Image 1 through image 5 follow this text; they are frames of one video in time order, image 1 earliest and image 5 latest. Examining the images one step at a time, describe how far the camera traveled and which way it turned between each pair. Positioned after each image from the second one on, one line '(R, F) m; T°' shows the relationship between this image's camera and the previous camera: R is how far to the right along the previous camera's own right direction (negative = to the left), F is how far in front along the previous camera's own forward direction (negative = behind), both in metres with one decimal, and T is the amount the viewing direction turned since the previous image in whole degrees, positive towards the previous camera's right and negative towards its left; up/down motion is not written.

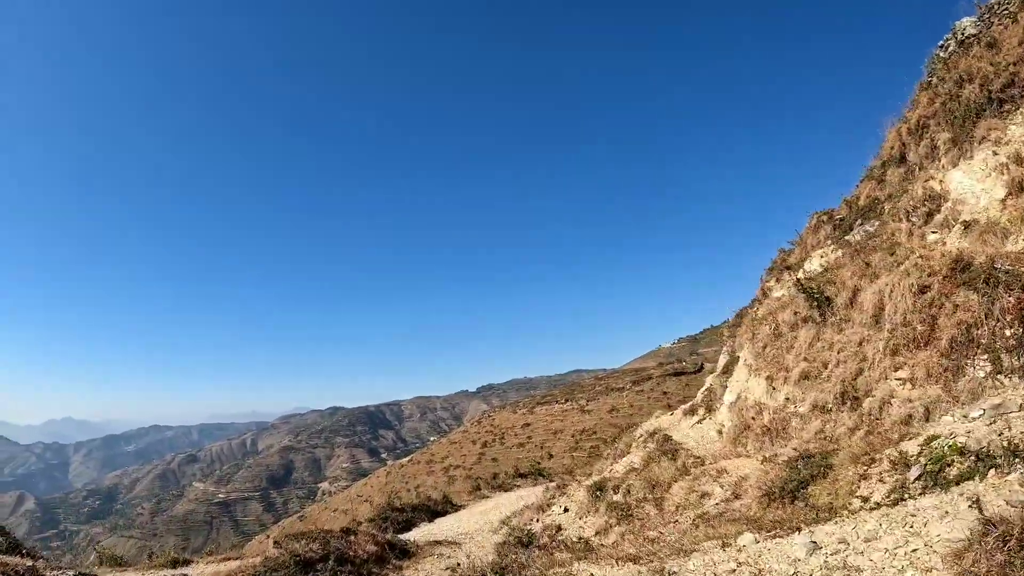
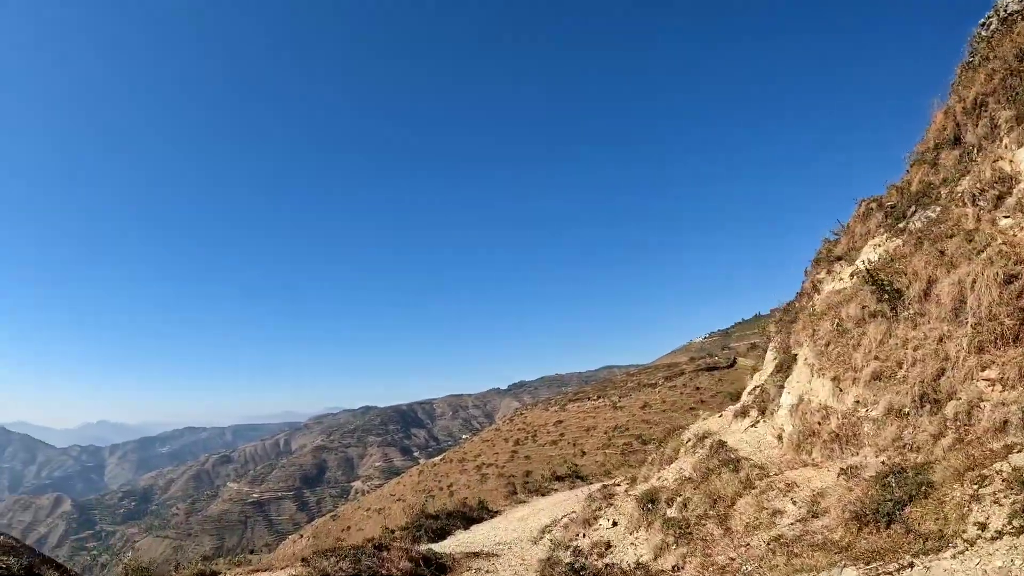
(+0.2, +0.6) m; -4°
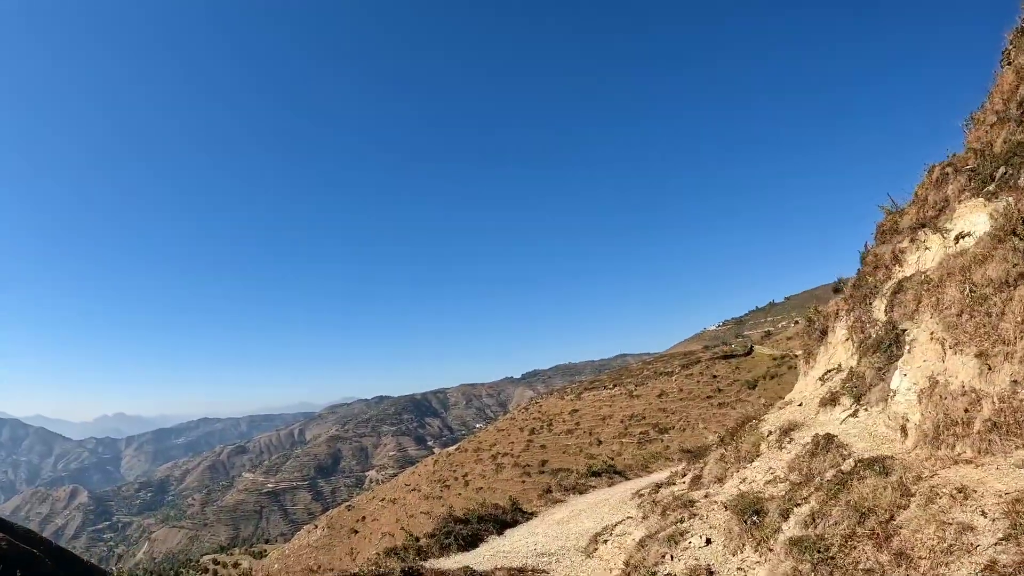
(0.0, +0.5) m; -1°
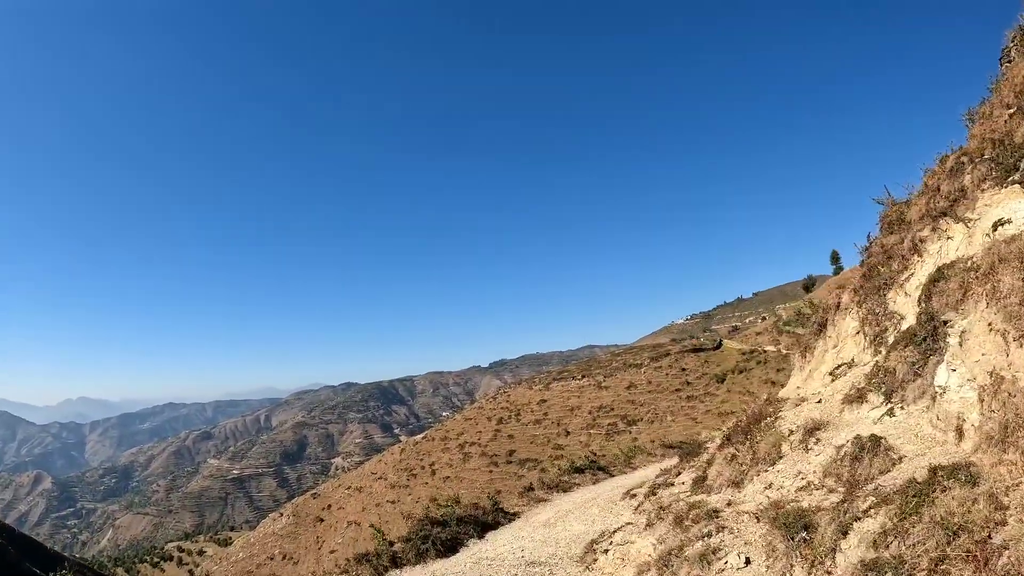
(-0.6, -0.1) m; +4°
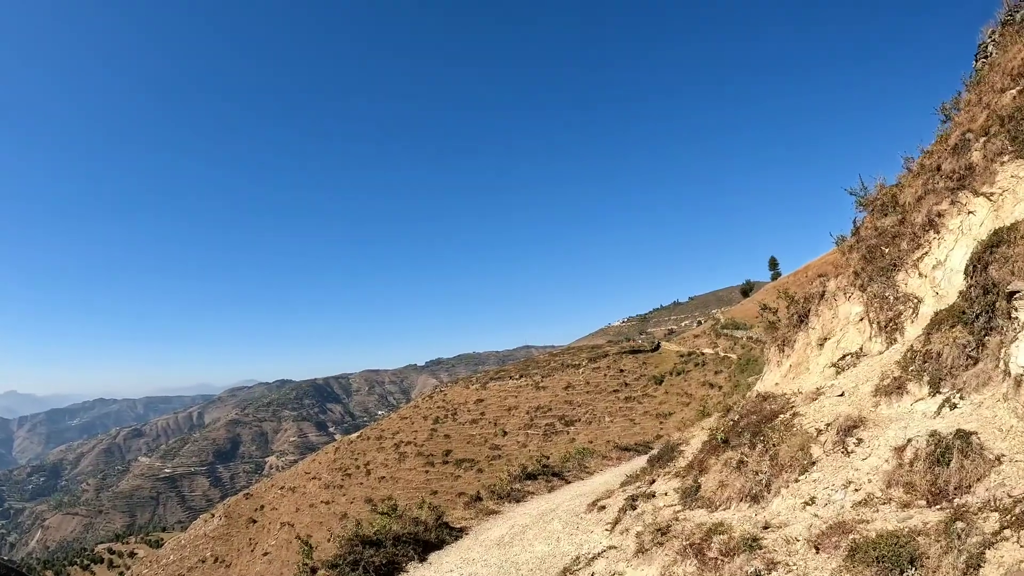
(-0.9, -0.8) m; +8°
